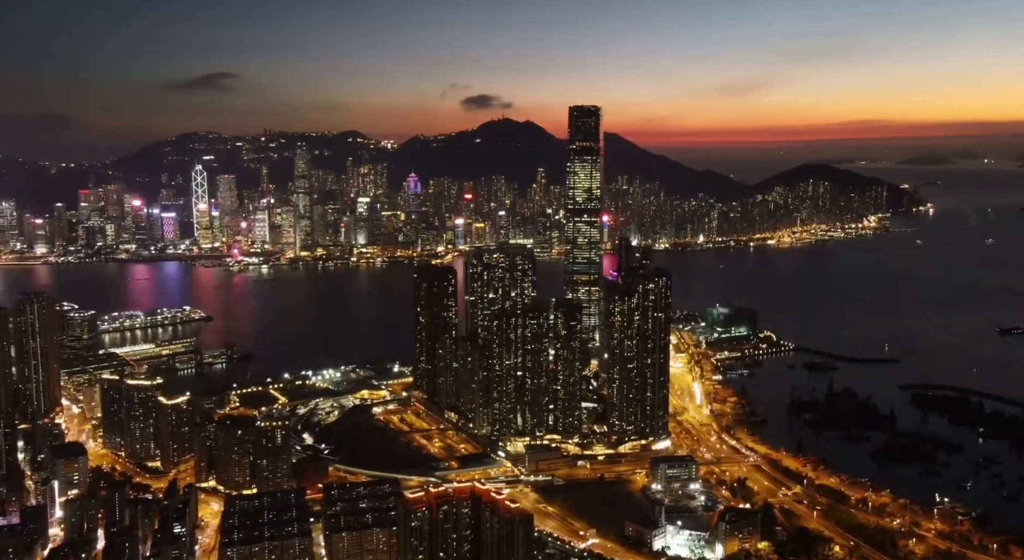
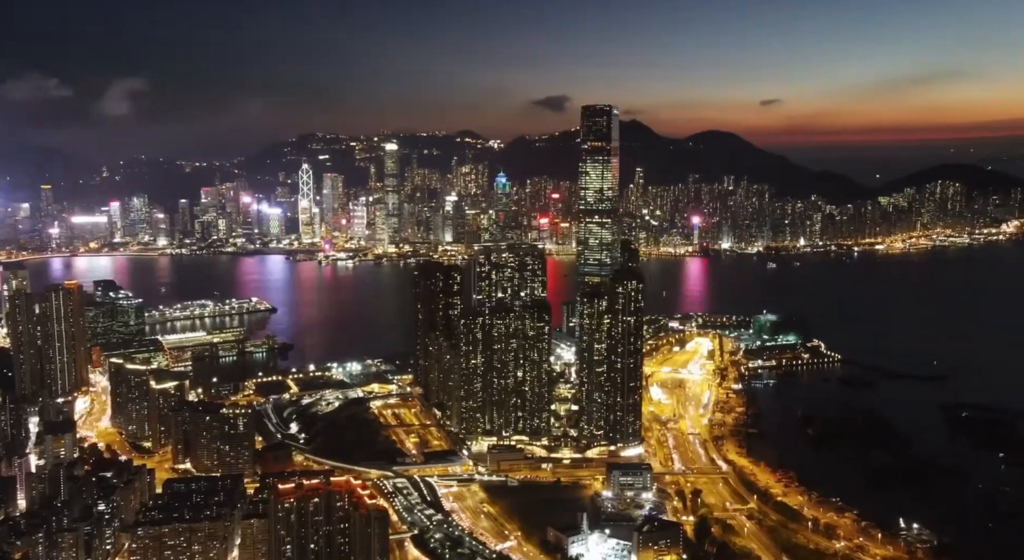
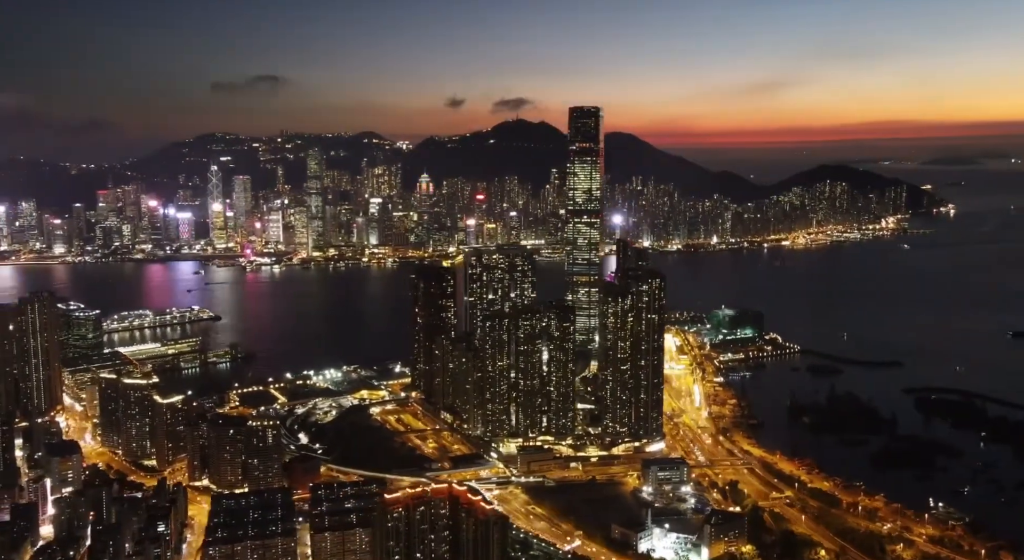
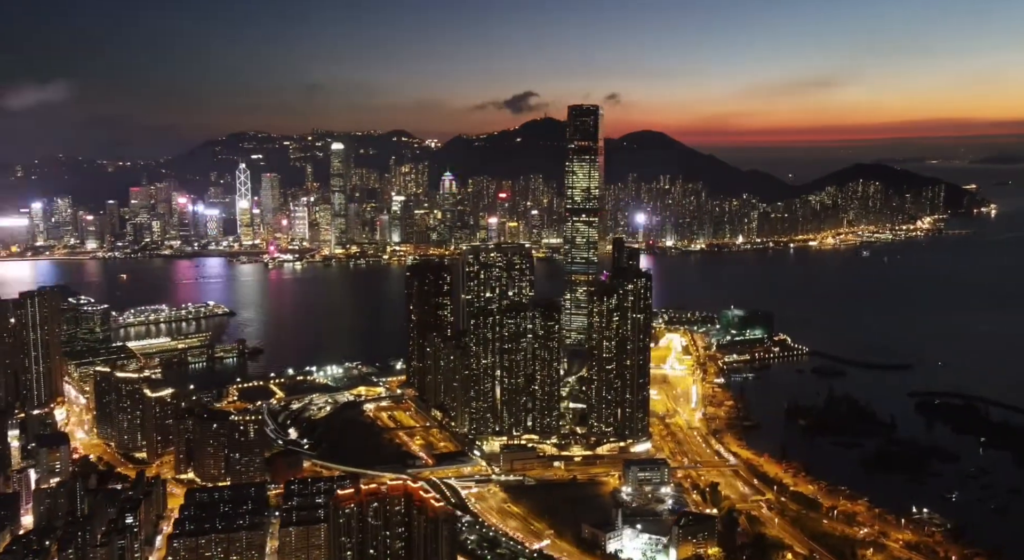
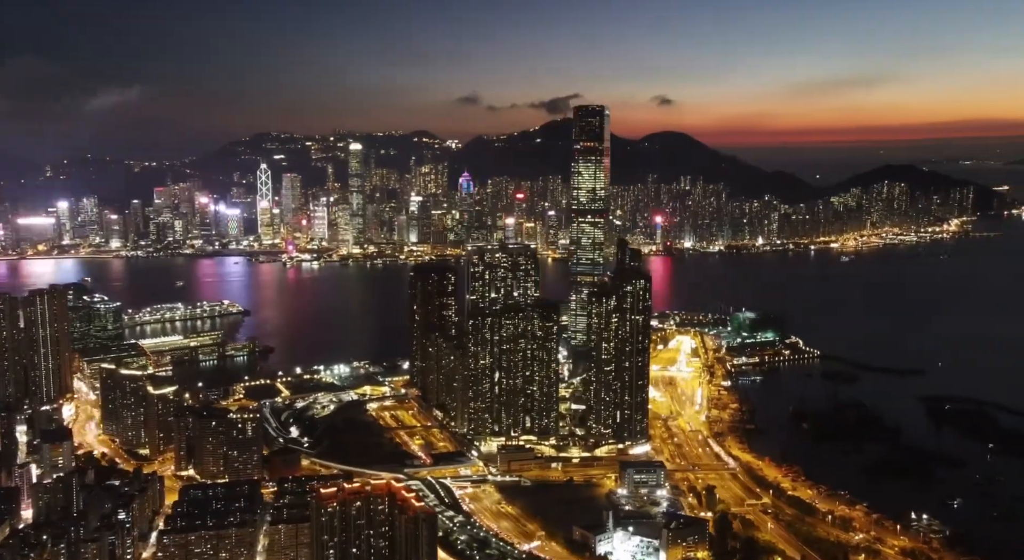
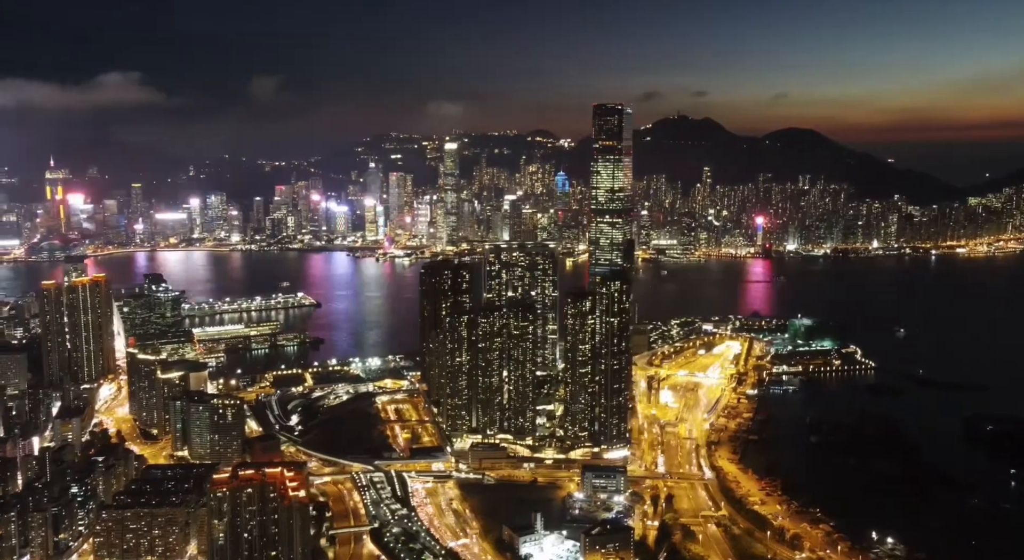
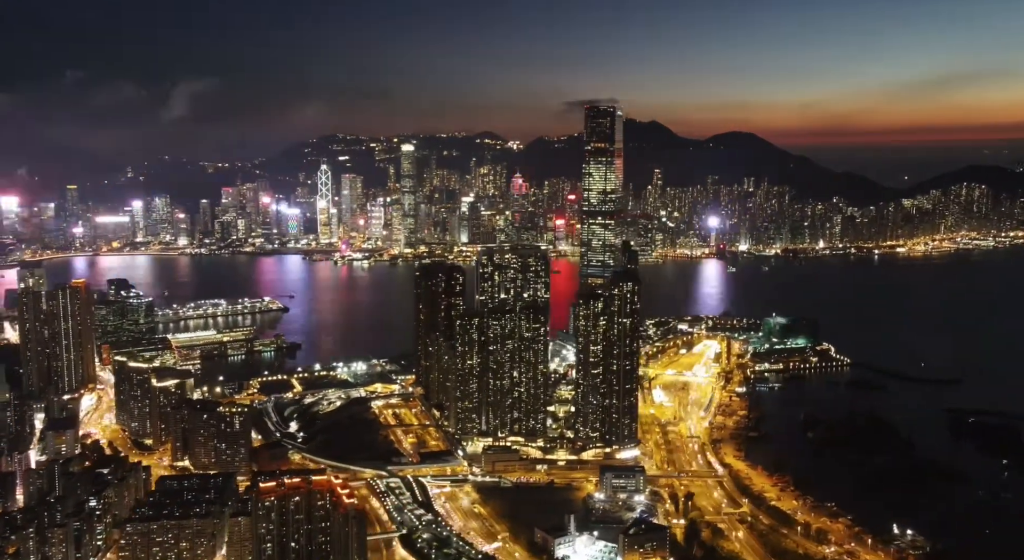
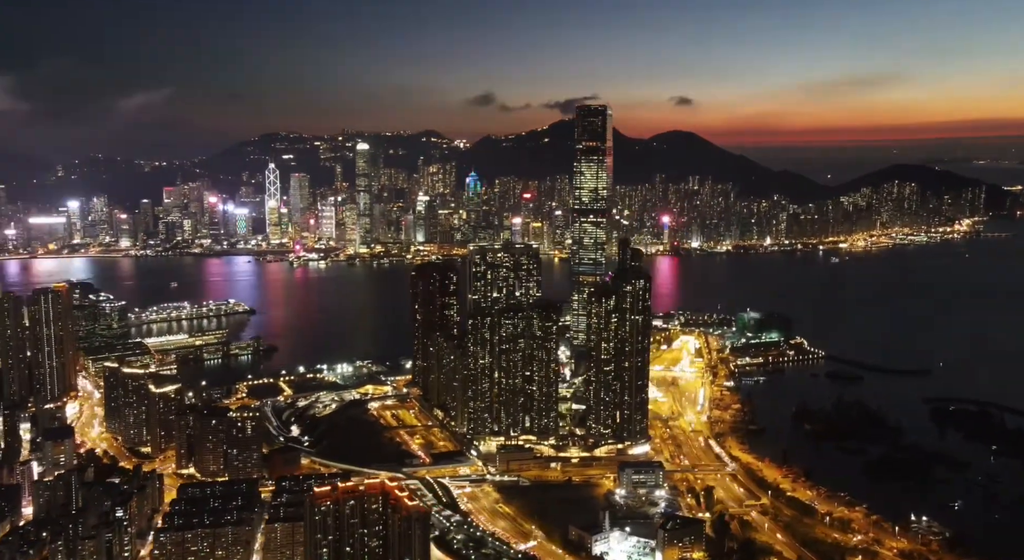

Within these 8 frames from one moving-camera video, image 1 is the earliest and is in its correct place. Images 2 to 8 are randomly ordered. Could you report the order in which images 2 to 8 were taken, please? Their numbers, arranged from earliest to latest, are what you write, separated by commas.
4, 8, 7, 6, 2, 5, 3
